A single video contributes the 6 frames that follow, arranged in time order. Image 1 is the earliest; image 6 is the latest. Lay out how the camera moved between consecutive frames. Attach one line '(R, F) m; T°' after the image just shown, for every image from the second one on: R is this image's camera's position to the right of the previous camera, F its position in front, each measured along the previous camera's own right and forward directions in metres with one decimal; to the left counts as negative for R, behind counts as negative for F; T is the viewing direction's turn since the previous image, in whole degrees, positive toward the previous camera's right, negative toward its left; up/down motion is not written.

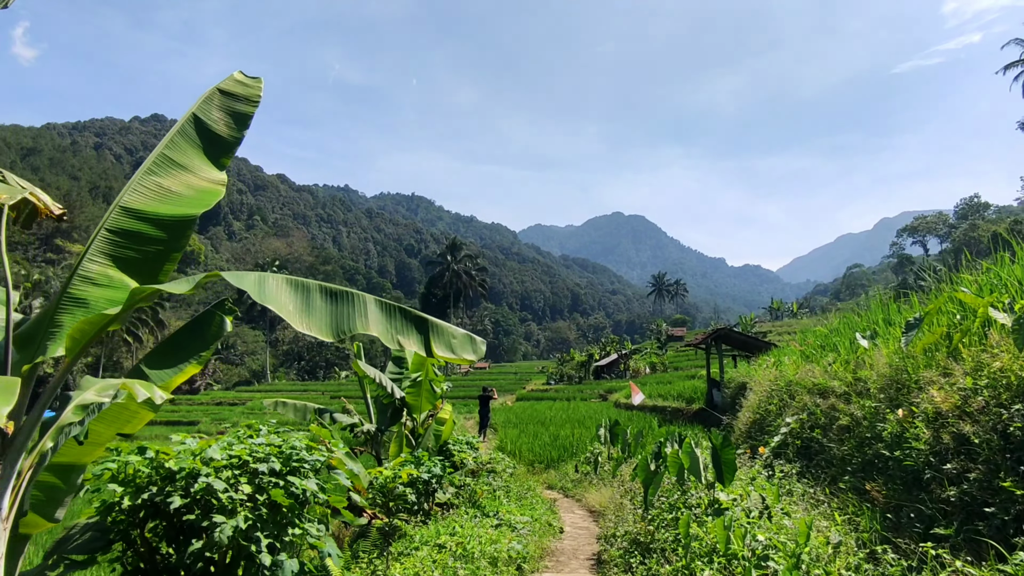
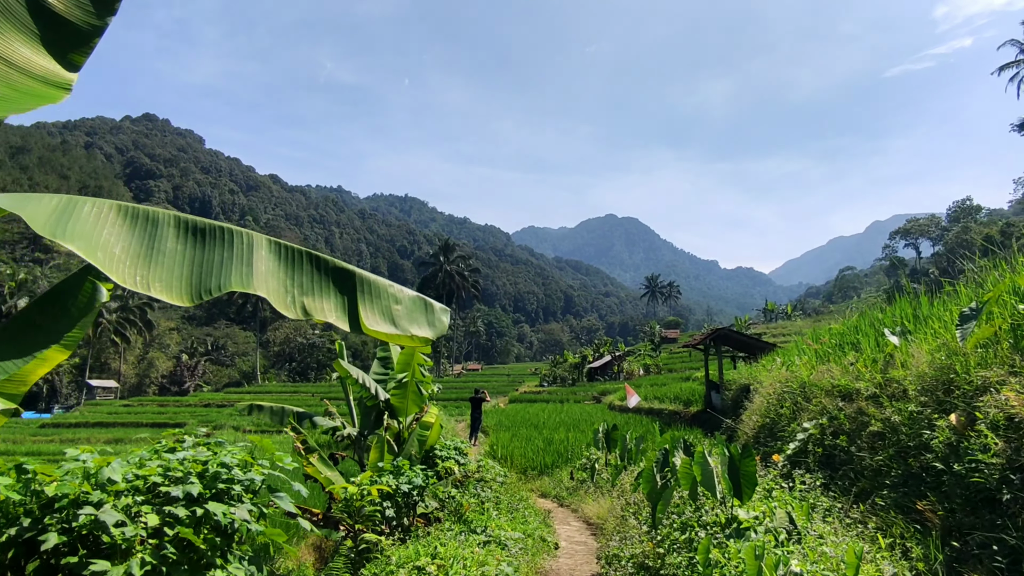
(0.0, +0.5) m; +1°
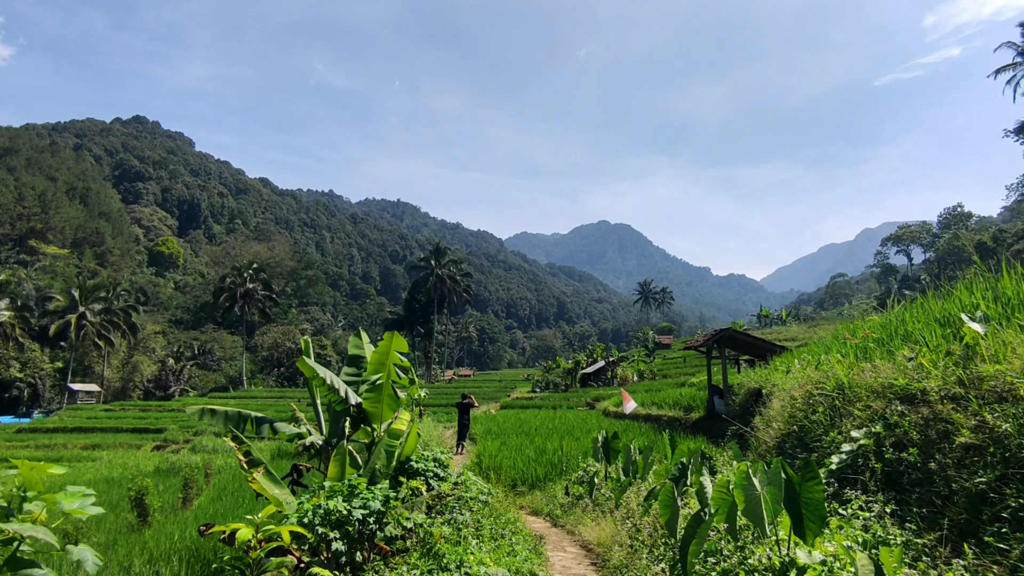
(+0.1, +0.9) m; +1°
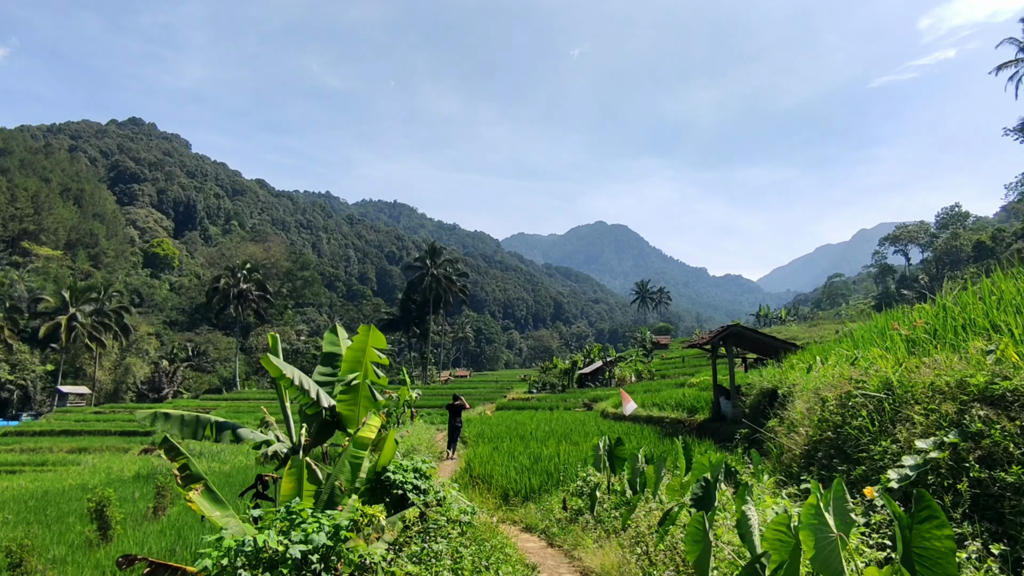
(+0.1, +0.8) m; 0°
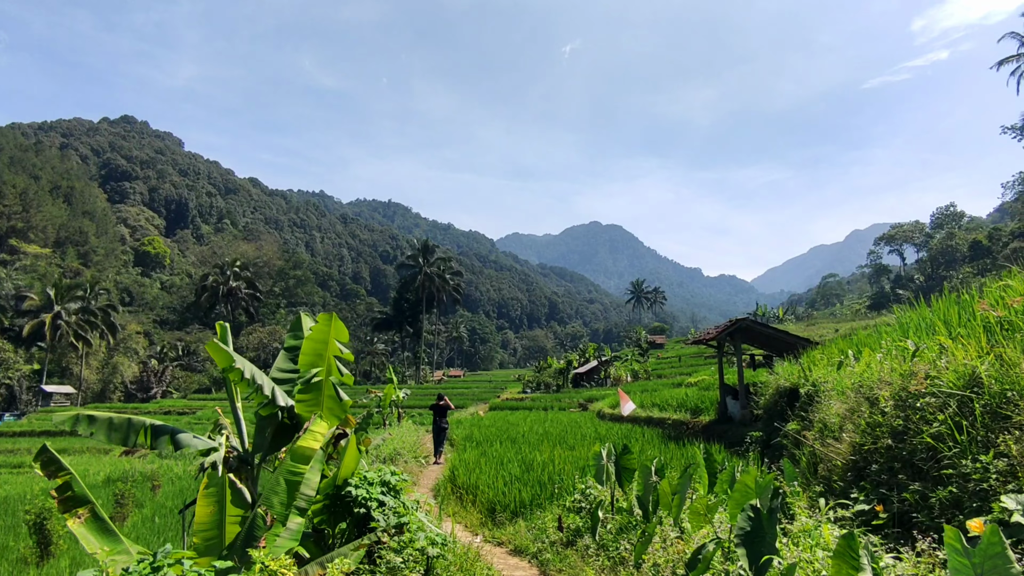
(+0.1, +0.9) m; +1°
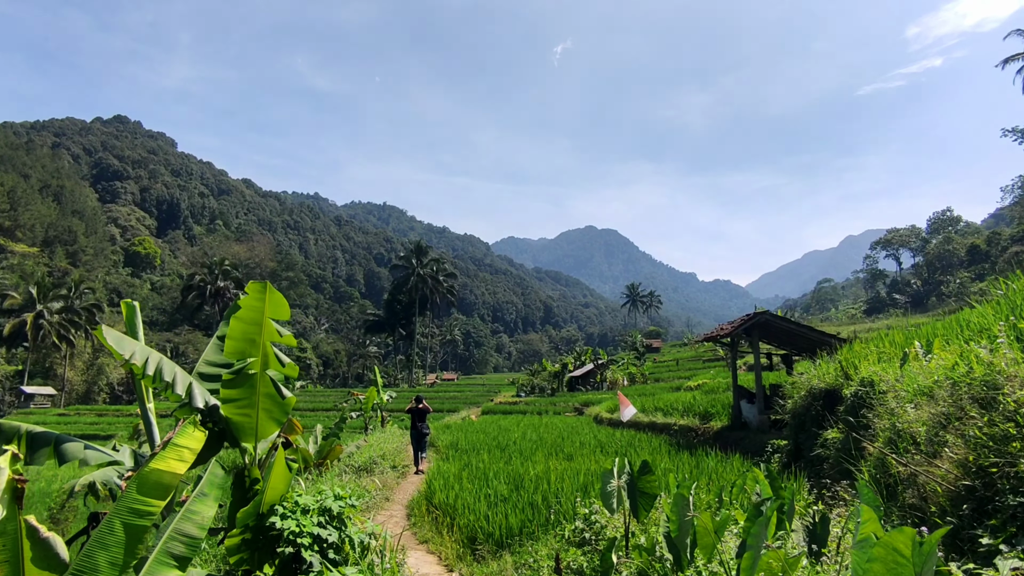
(+0.1, +1.2) m; +1°
